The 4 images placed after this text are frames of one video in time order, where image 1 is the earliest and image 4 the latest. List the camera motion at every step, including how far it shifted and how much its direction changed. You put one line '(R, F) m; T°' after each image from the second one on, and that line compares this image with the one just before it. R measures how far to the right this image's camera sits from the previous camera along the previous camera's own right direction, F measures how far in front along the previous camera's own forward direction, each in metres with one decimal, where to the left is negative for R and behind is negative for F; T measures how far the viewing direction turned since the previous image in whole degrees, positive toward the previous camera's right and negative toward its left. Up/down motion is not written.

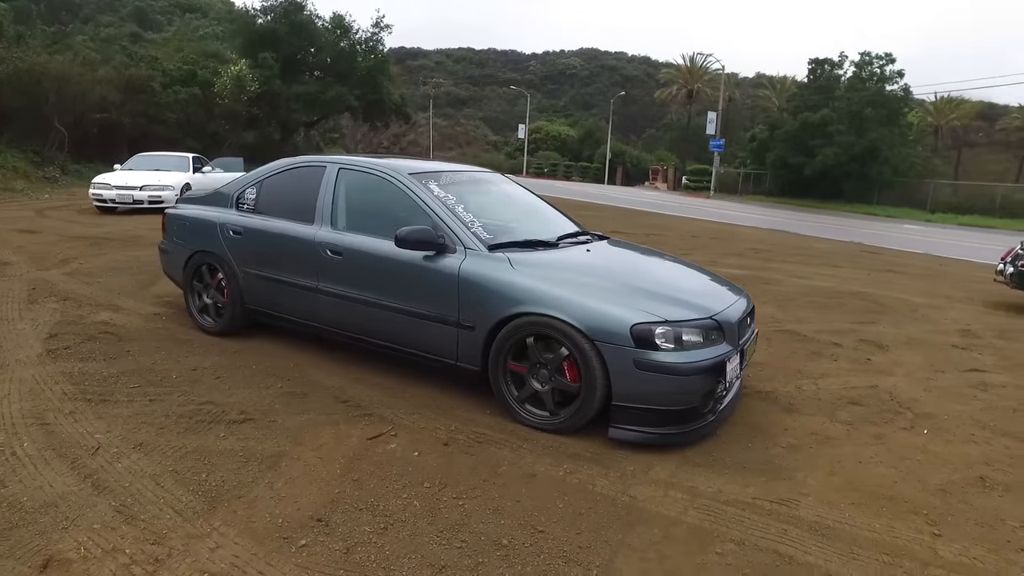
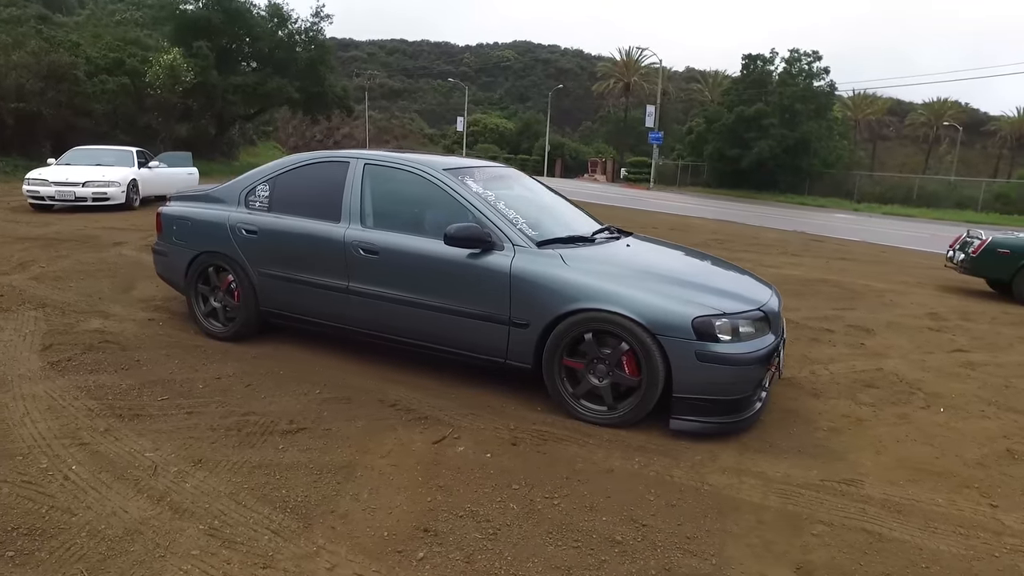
(-0.8, +0.1) m; +6°
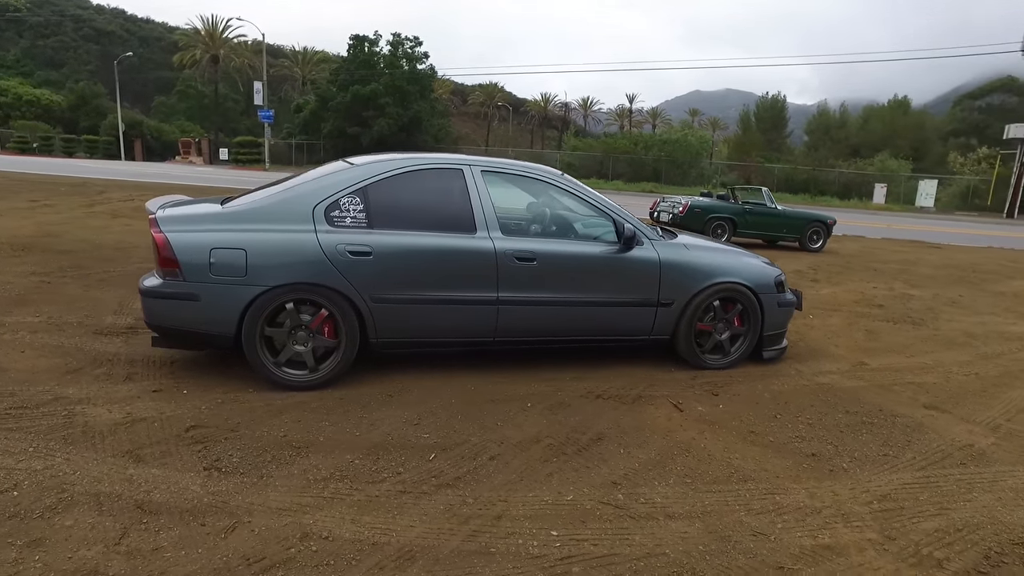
(-4.0, +1.0) m; +38°
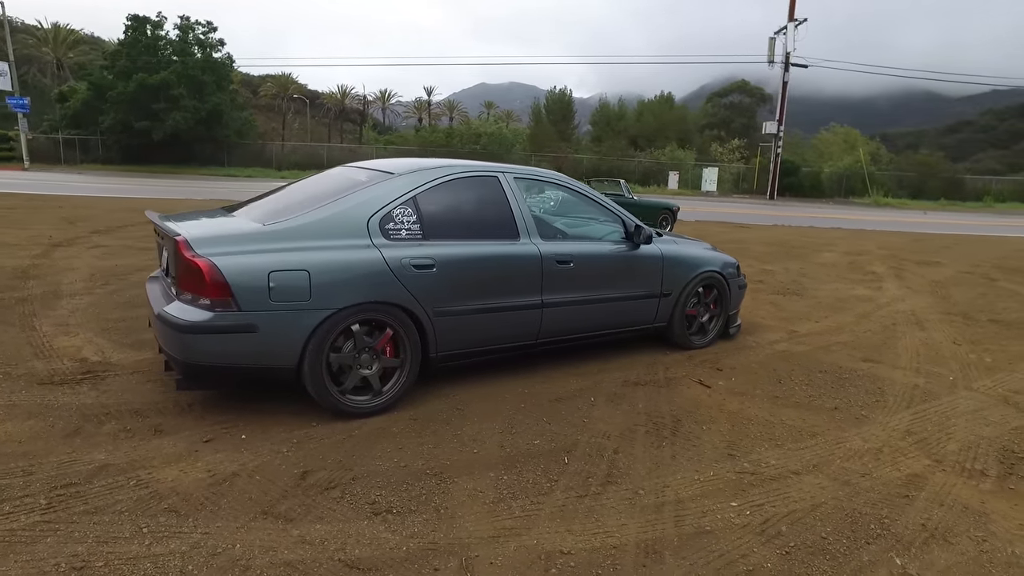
(-1.8, +0.2) m; +18°
